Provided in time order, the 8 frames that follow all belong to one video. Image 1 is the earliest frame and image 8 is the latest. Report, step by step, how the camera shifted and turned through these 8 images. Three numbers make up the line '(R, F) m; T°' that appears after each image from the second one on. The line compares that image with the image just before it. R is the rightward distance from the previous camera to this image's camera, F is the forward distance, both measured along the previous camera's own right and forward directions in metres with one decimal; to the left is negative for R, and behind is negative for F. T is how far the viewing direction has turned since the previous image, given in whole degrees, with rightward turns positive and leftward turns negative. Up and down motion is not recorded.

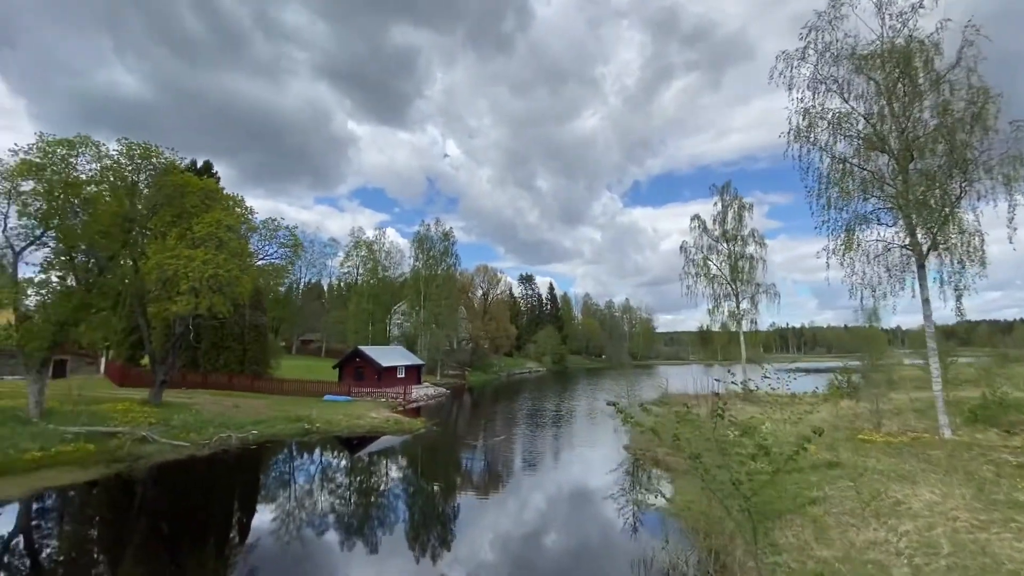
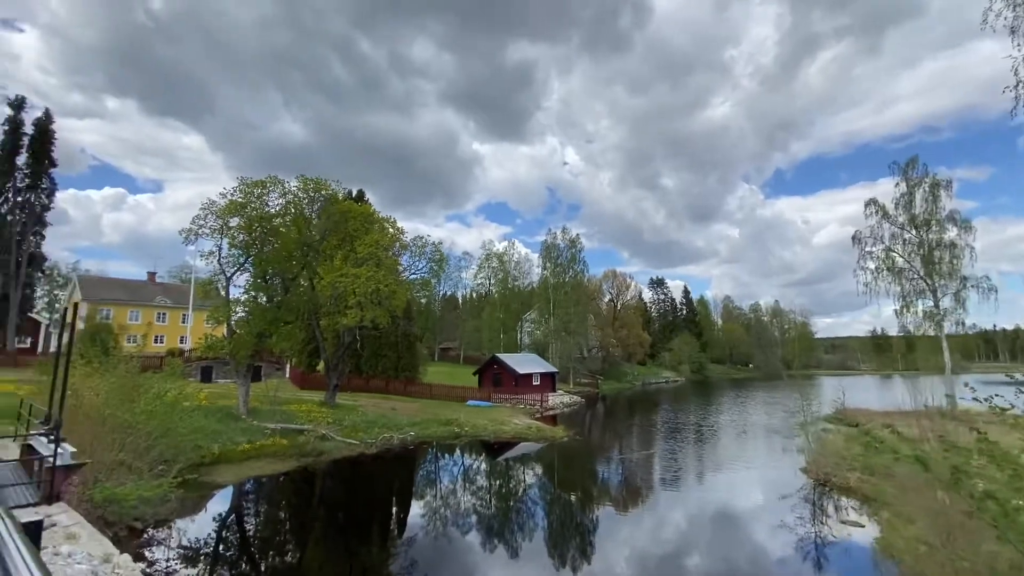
(-0.9, +0.3) m; -15°
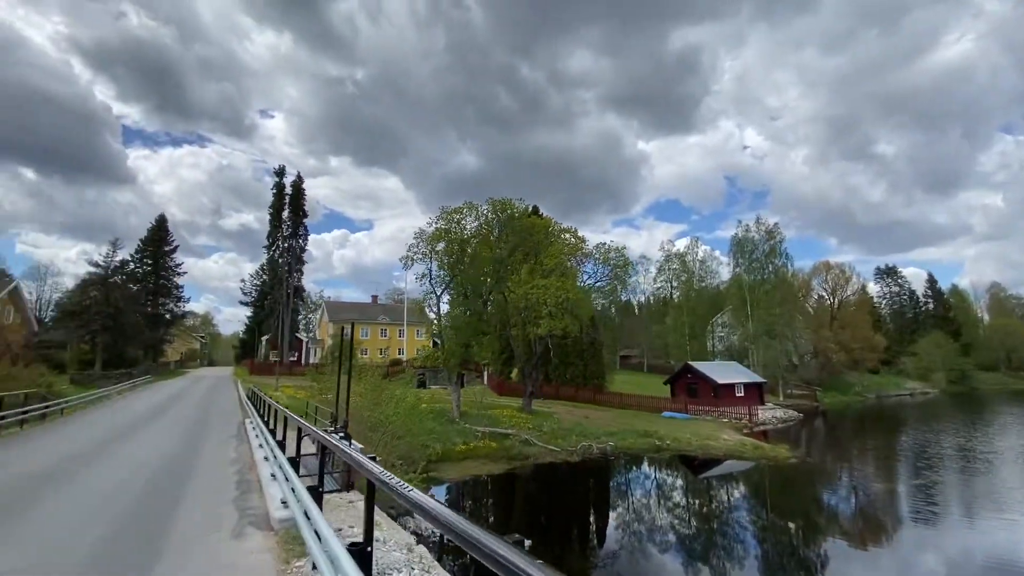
(-1.0, +0.2) m; -20°
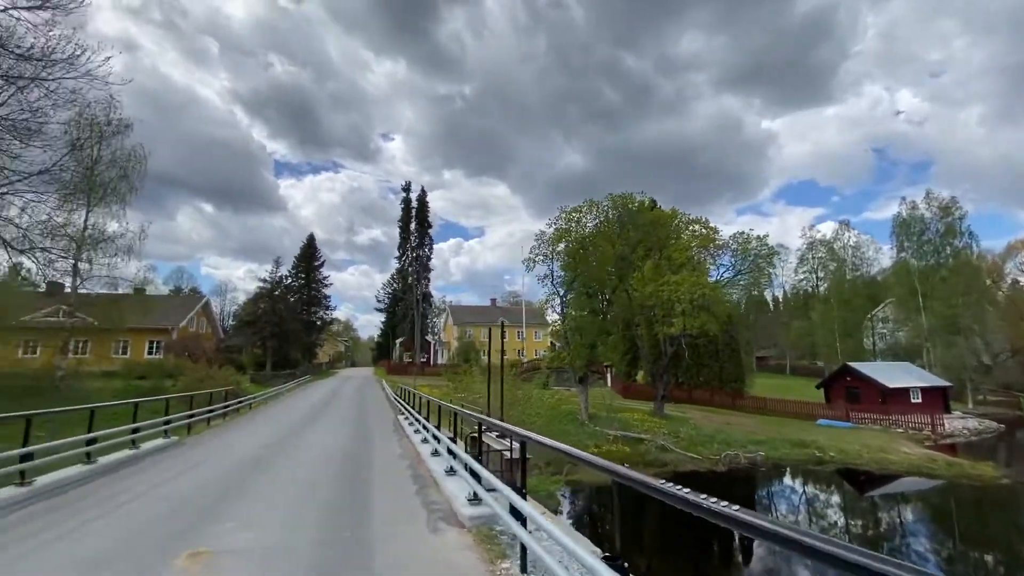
(-0.8, +0.2) m; -13°
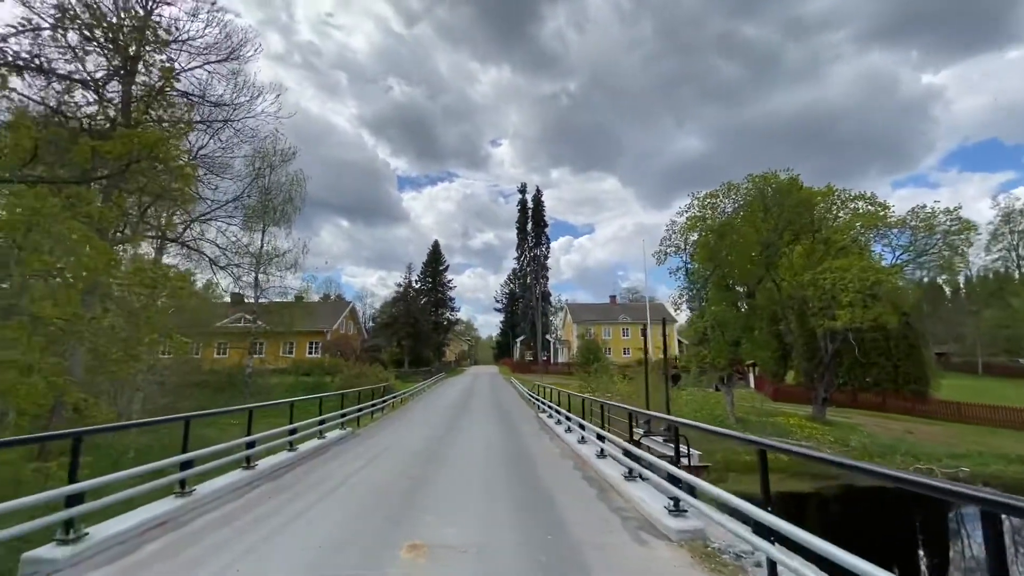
(-0.8, +0.2) m; -13°
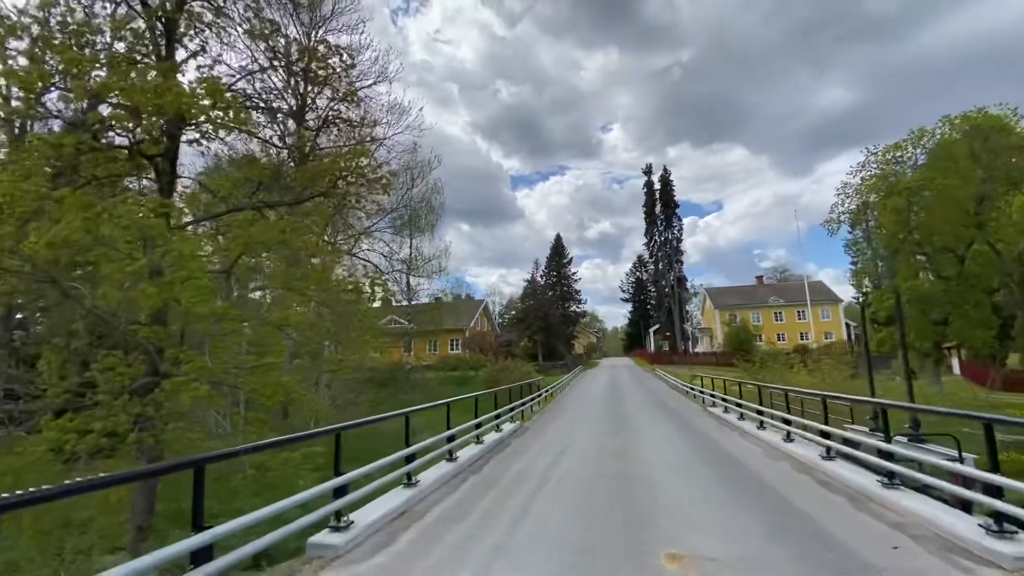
(-1.1, +0.2) m; -14°
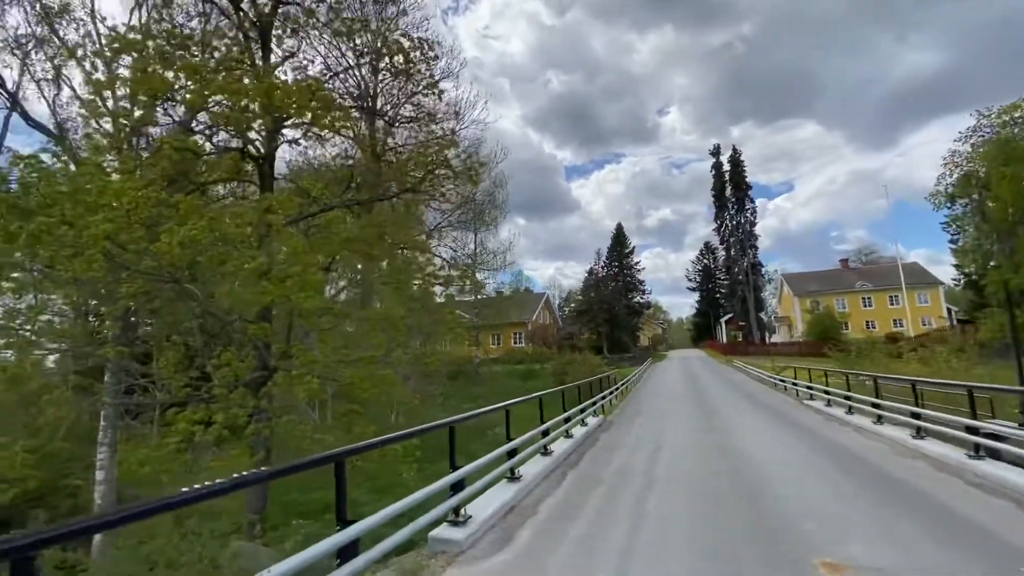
(-0.6, +0.2) m; -7°
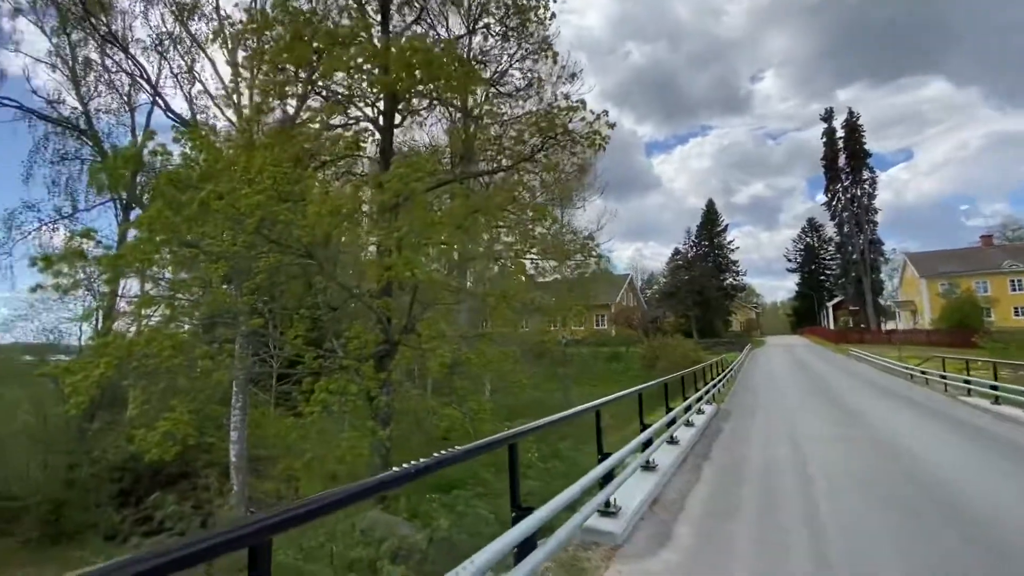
(-0.7, +0.3) m; -9°
